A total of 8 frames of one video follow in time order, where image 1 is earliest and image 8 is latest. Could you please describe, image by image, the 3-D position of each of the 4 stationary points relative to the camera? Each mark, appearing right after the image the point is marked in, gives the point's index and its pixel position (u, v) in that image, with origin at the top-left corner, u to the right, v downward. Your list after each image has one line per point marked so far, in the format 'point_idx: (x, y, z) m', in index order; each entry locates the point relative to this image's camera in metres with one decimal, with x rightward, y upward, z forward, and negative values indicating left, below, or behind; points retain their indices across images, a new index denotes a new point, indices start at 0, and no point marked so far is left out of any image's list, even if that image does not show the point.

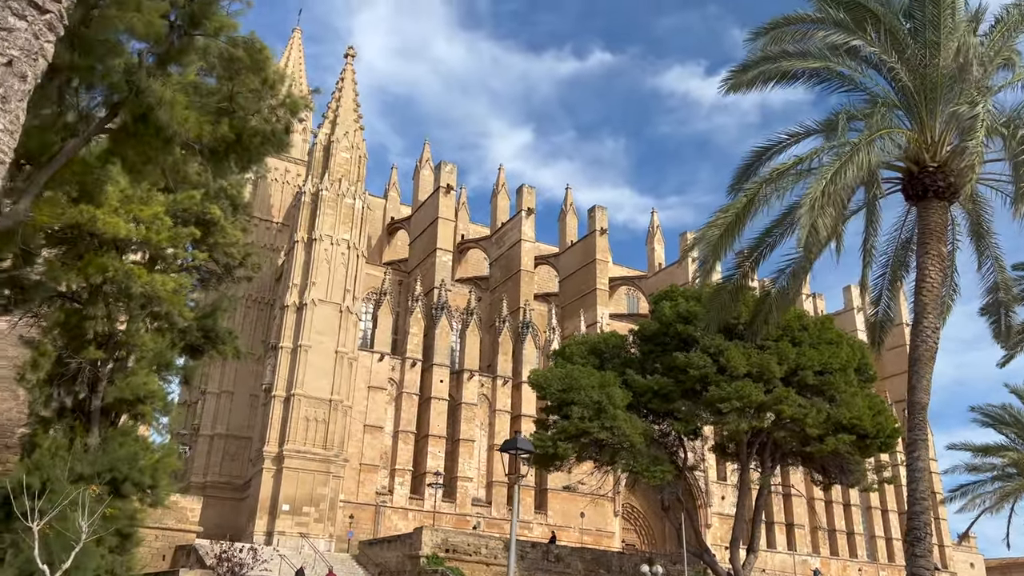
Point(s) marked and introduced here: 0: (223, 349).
0: (-4.8, -1.0, +13.3) m
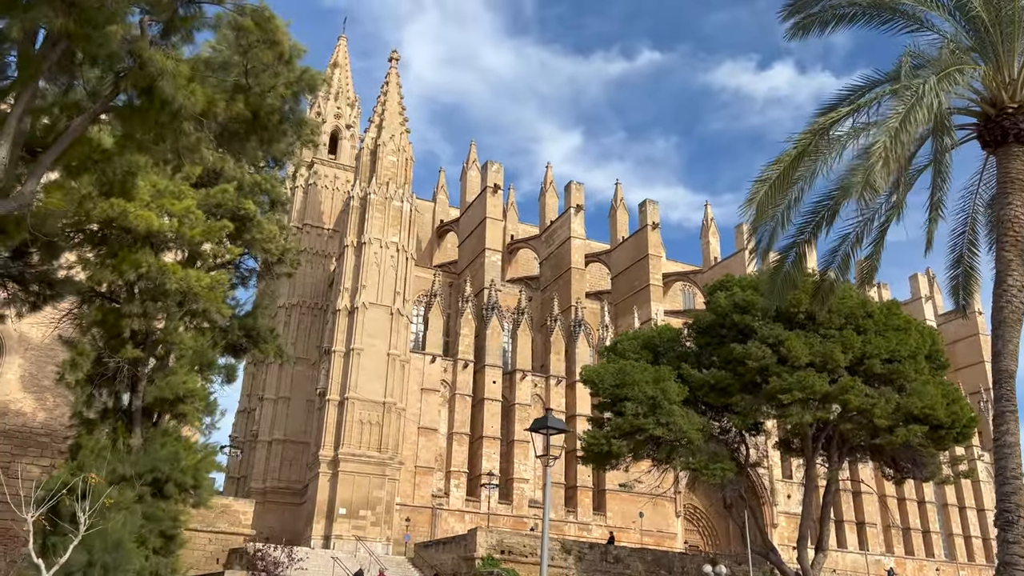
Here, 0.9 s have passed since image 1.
0: (-4.0, -1.0, +13.1) m
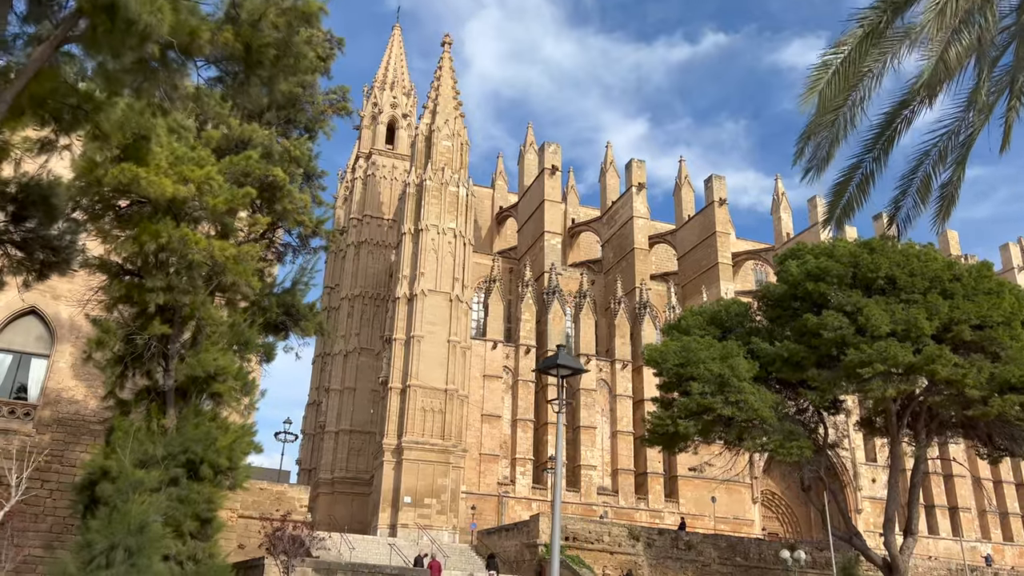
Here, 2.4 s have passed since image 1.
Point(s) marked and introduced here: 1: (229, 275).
0: (-3.3, -0.6, +12.6) m
1: (-3.7, +0.2, +10.5) m
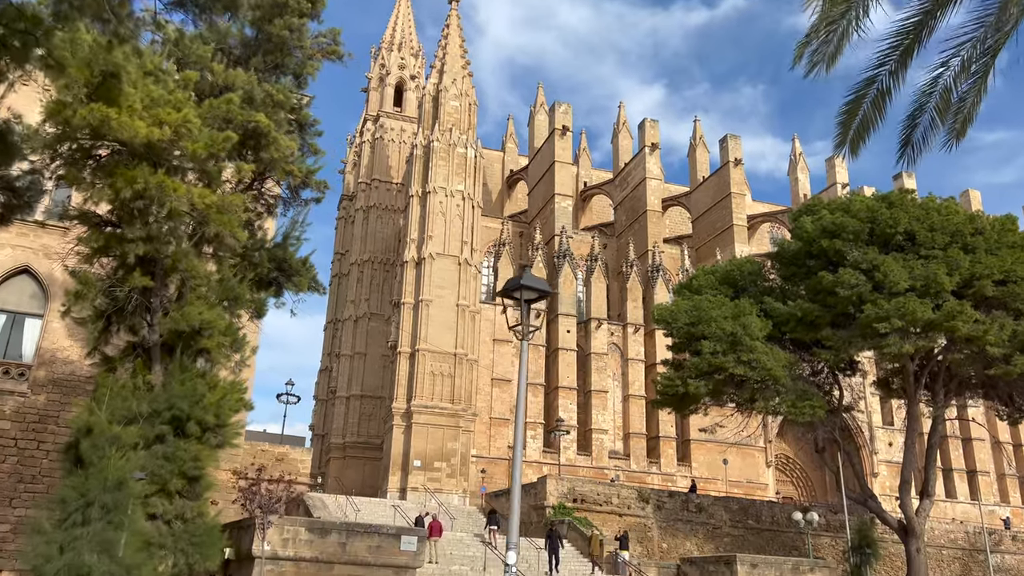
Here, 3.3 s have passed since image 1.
0: (-3.3, +0.1, +12.2) m
1: (-3.7, +0.8, +10.0) m
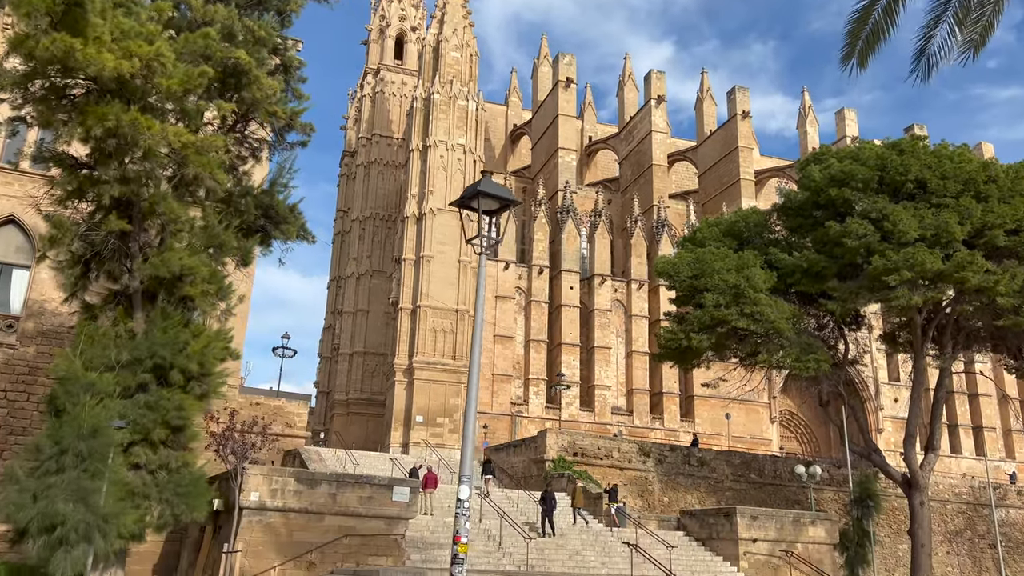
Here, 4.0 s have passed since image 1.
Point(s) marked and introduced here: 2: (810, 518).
0: (-3.3, +0.9, +11.8) m
1: (-3.8, +1.5, +9.6) m
2: (+5.6, -4.3, +15.0) m
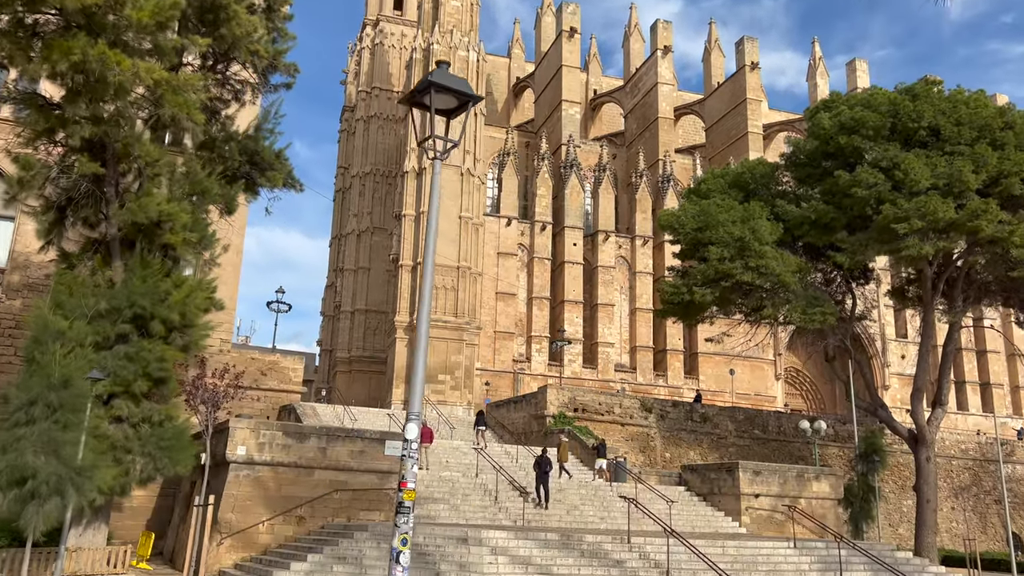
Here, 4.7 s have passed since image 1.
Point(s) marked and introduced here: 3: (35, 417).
0: (-3.4, +1.6, +11.4) m
1: (-3.9, +2.1, +9.1) m
2: (+5.5, -3.4, +14.7) m
3: (-4.8, -1.3, +8.3) m
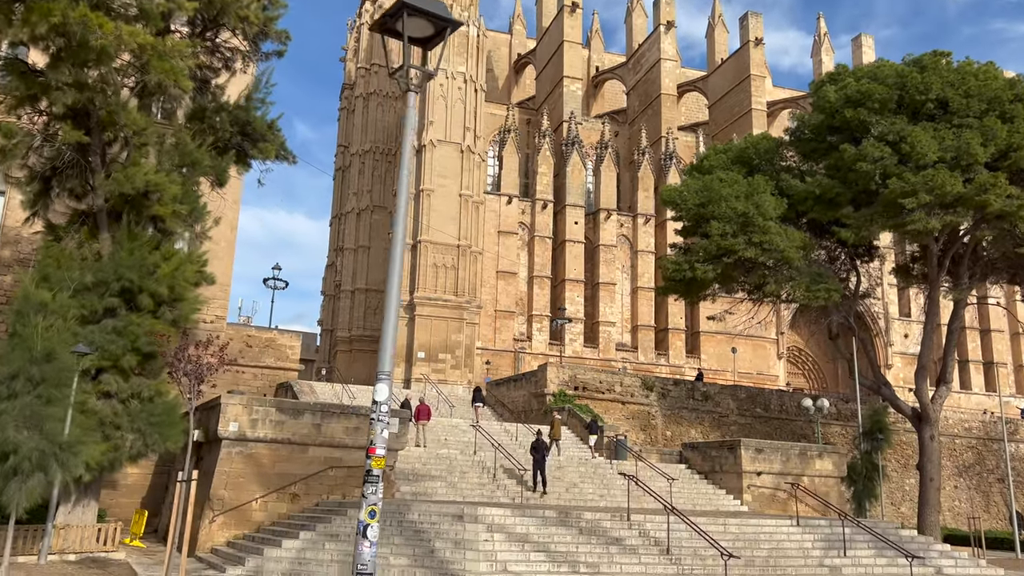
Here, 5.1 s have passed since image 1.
0: (-3.4, +2.0, +11.1) m
1: (-4.0, +2.4, +8.9) m
2: (+5.5, -2.9, +14.5) m
3: (-4.9, -1.1, +8.1) m
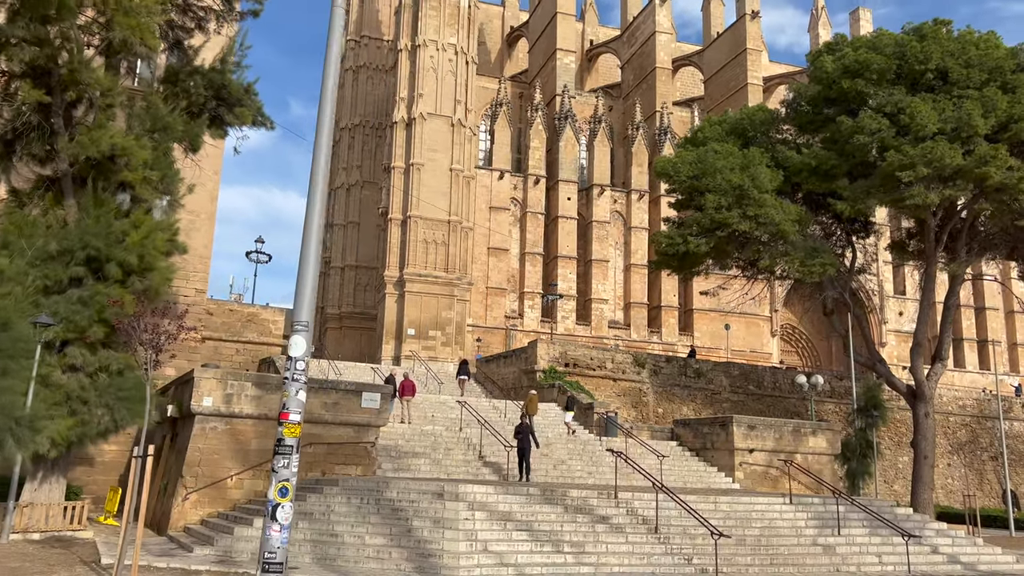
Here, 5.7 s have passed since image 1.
0: (-3.6, +2.4, +10.6) m
1: (-4.1, +2.7, +8.4) m
2: (+5.3, -2.5, +14.3) m
3: (-5.0, -0.7, +7.7) m
